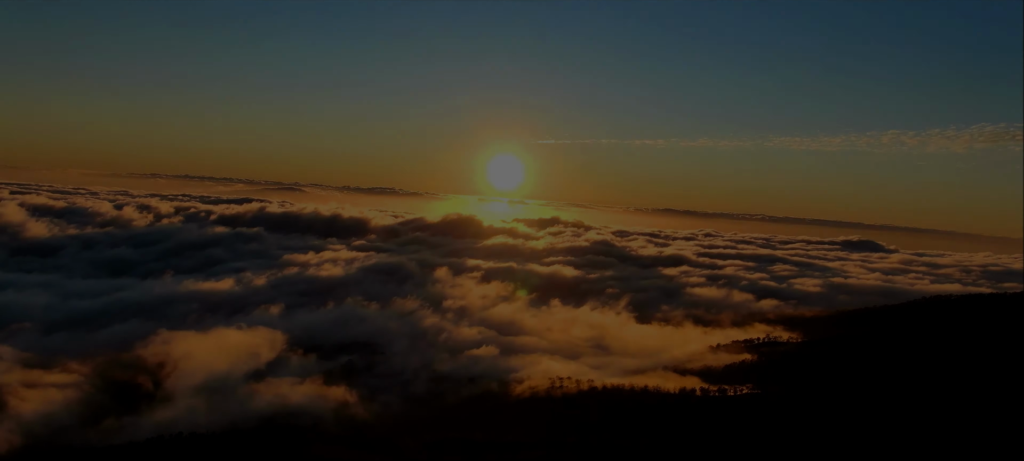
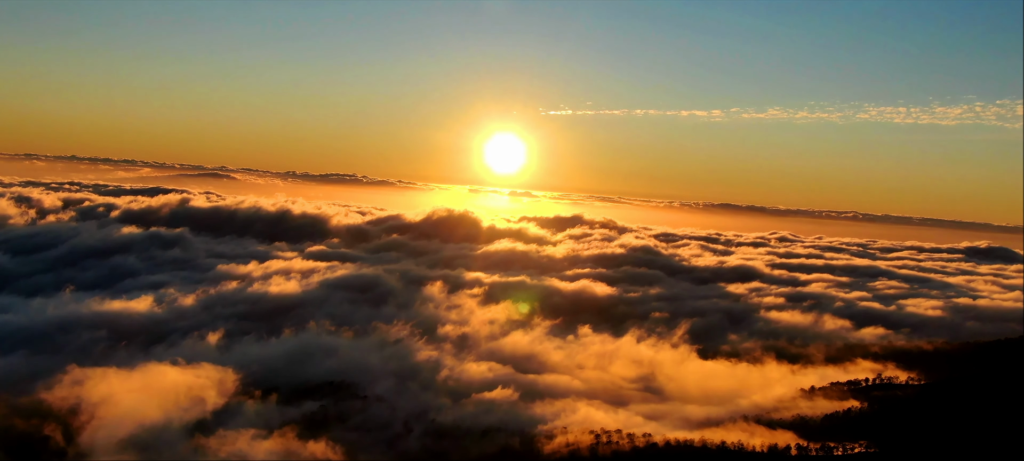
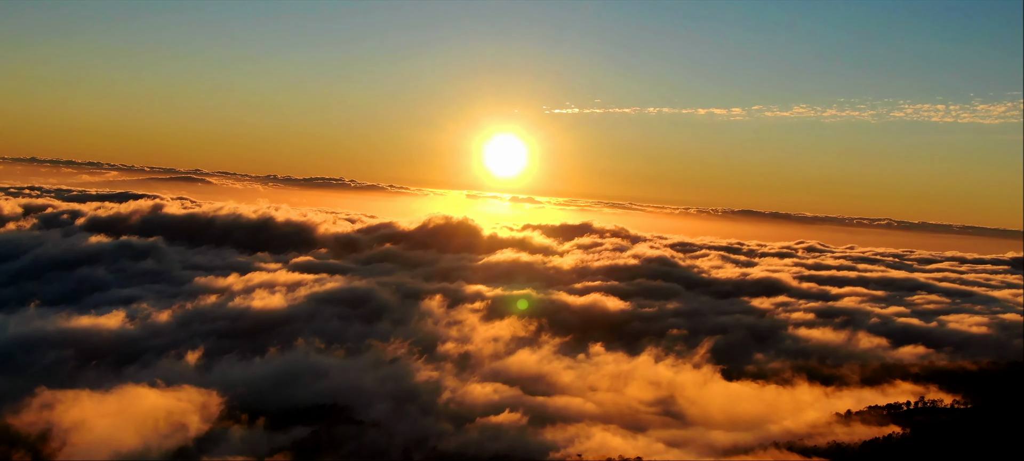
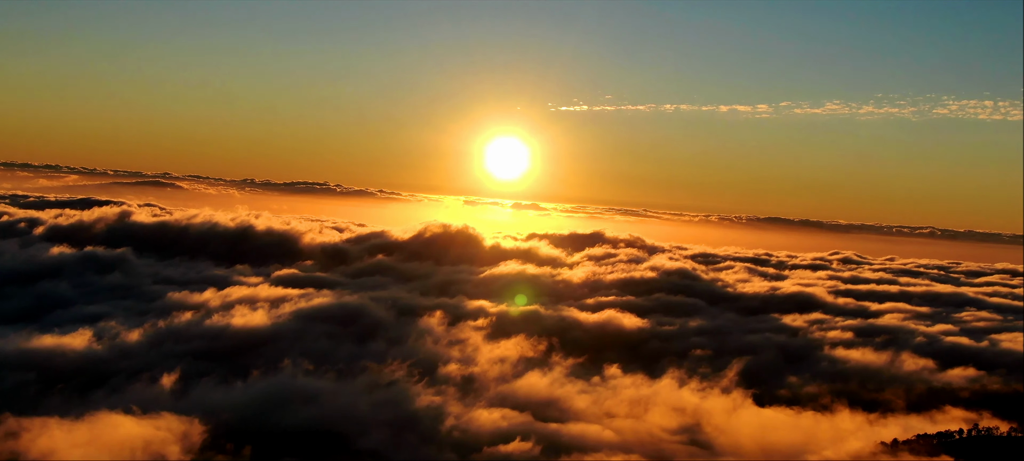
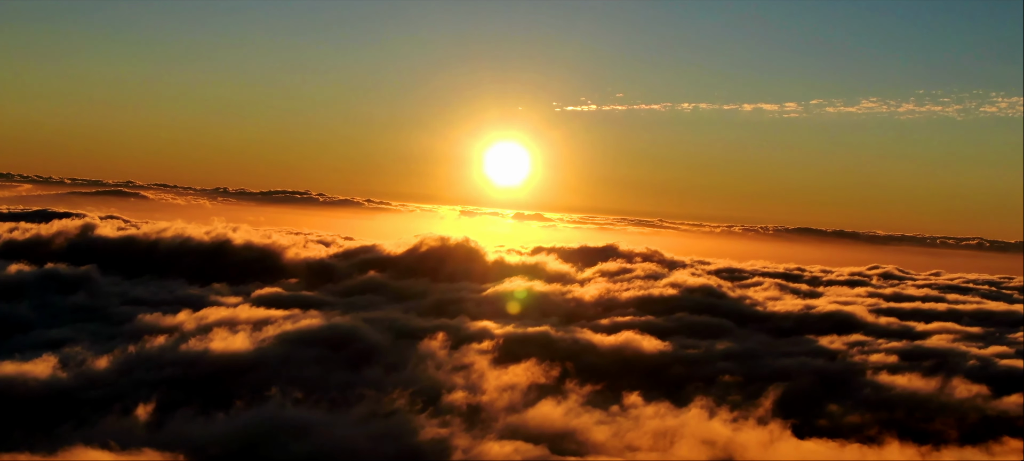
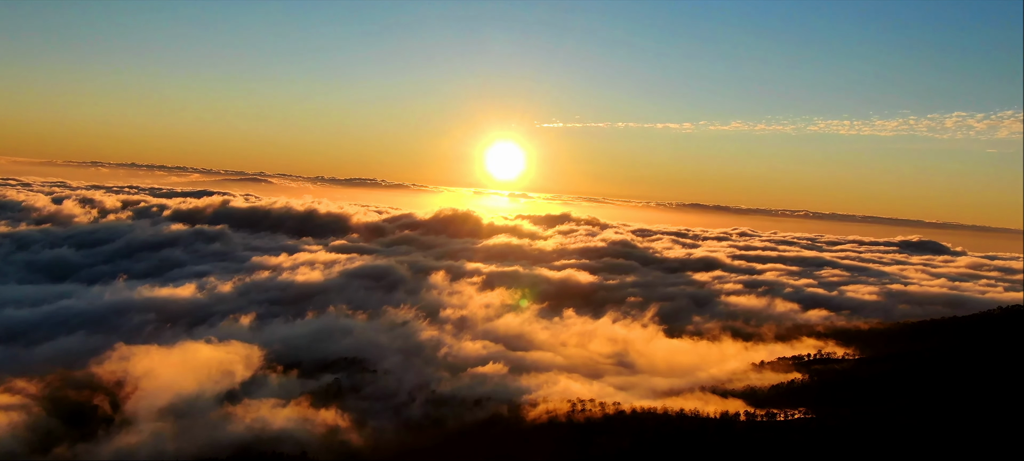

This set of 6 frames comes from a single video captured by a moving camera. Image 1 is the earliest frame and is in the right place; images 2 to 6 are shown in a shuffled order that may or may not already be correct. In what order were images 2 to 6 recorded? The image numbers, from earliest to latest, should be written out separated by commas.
6, 2, 3, 4, 5
